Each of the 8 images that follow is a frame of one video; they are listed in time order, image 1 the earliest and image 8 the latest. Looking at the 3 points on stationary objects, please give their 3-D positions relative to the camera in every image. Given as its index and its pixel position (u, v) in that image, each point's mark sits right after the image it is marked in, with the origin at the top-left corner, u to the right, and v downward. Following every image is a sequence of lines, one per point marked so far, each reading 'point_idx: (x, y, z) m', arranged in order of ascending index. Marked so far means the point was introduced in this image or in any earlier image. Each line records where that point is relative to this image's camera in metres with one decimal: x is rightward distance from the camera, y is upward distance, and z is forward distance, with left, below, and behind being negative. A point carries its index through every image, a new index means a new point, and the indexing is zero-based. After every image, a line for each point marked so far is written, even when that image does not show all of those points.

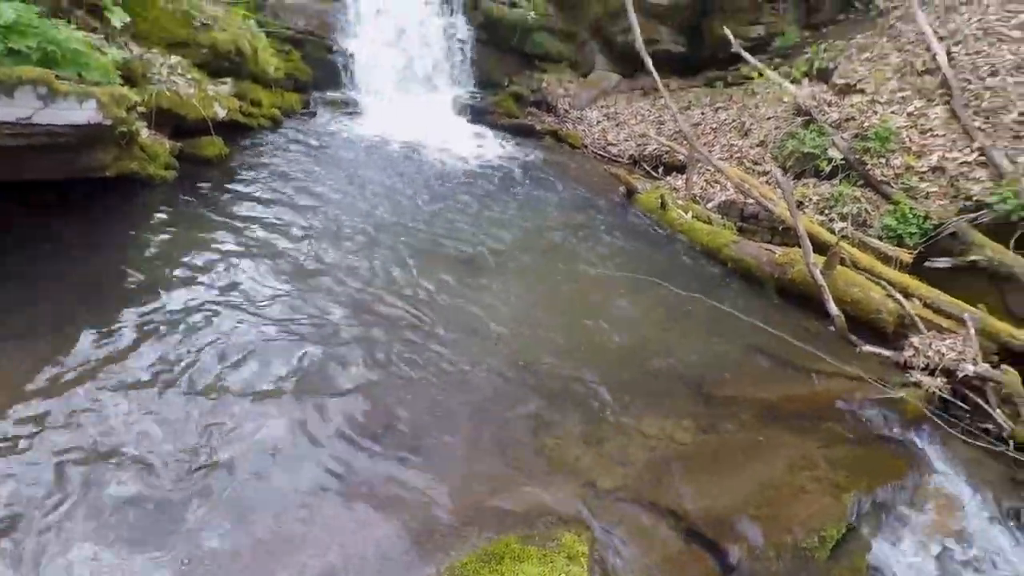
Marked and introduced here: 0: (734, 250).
0: (+2.6, +0.4, +7.7) m
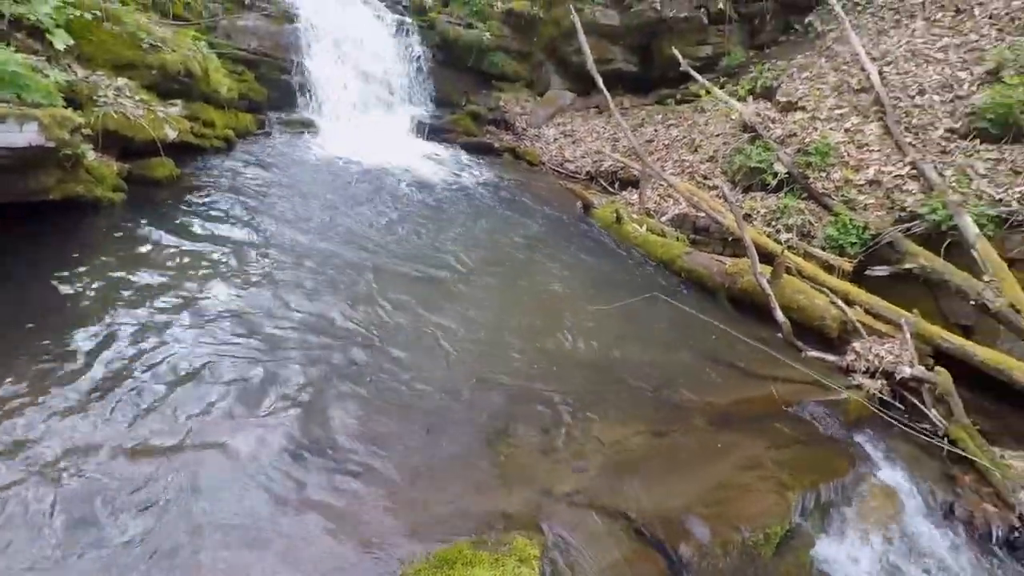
0: (+2.1, +0.3, +8.1) m
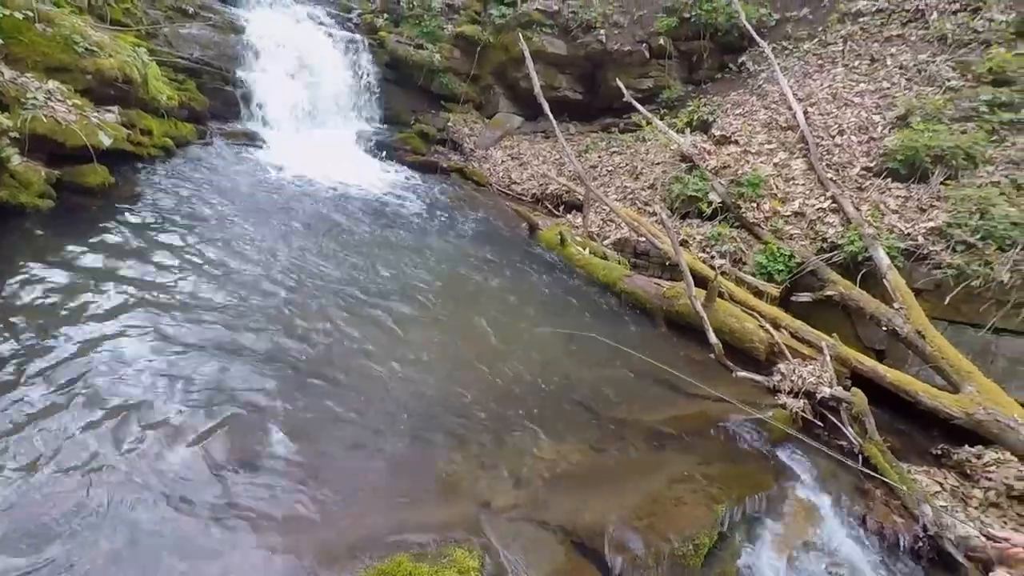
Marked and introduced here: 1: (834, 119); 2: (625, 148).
0: (+1.5, +0.1, +8.4) m
1: (+4.6, +2.4, +9.4) m
2: (+1.9, +2.4, +11.5) m
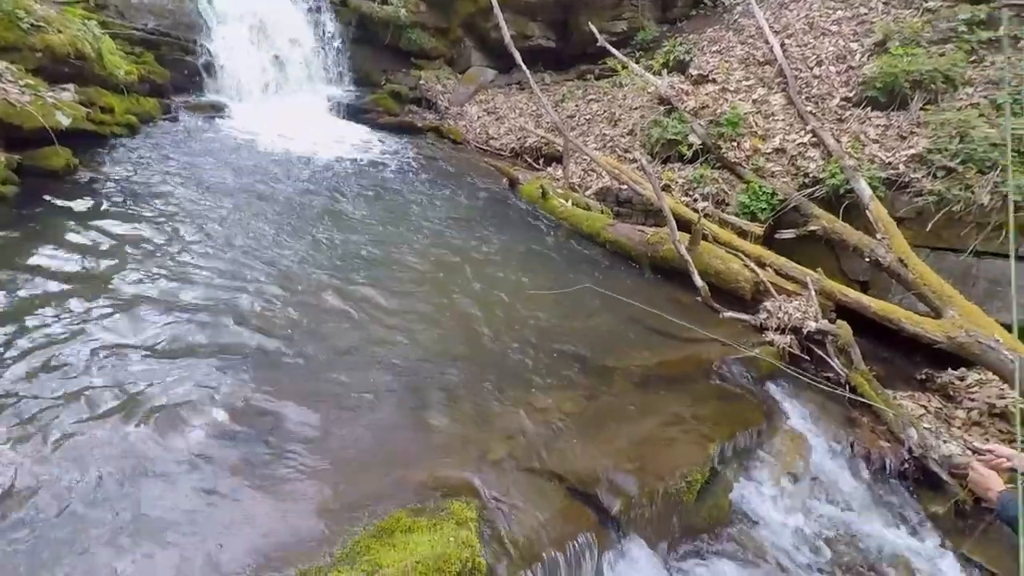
0: (+1.3, +0.7, +8.4) m
1: (+4.2, +3.3, +9.2) m
2: (+1.5, +3.3, +11.3) m
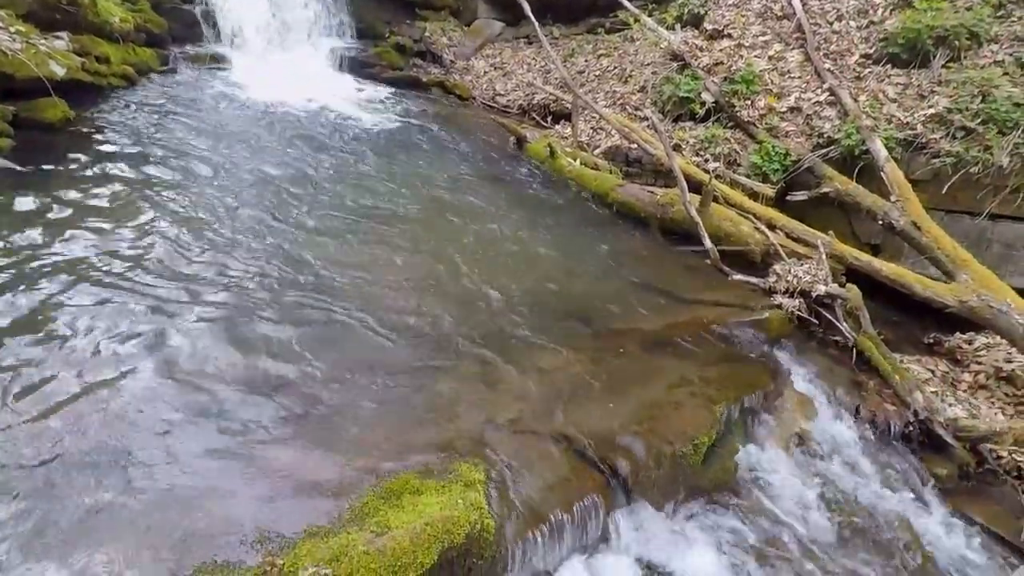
0: (+1.3, +1.2, +8.3) m
1: (+4.3, +3.8, +8.9) m
2: (+1.7, +4.0, +11.0) m
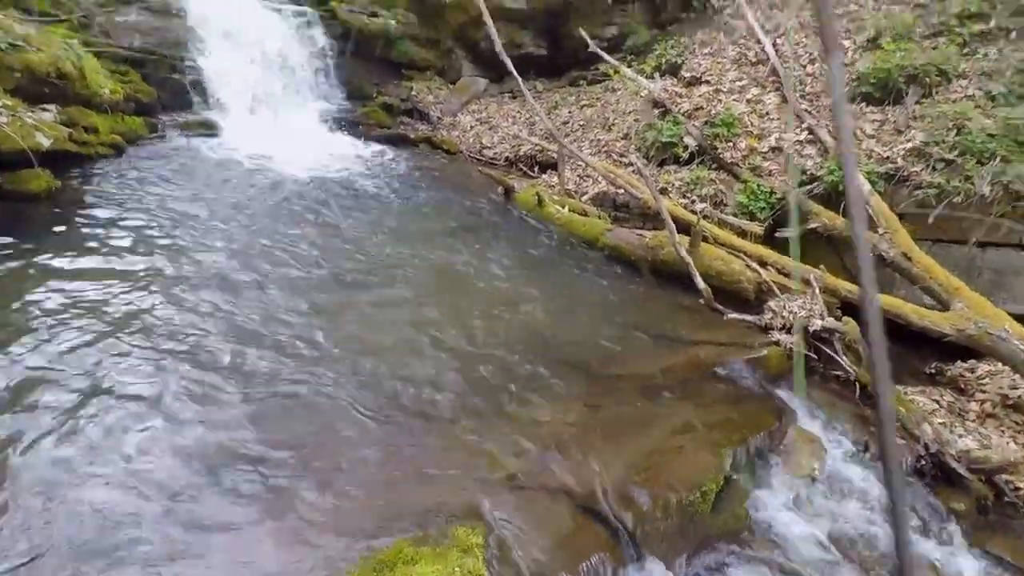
0: (+1.2, +0.6, +8.3) m
1: (+4.1, +3.3, +9.2) m
2: (+1.4, +3.2, +11.3) m
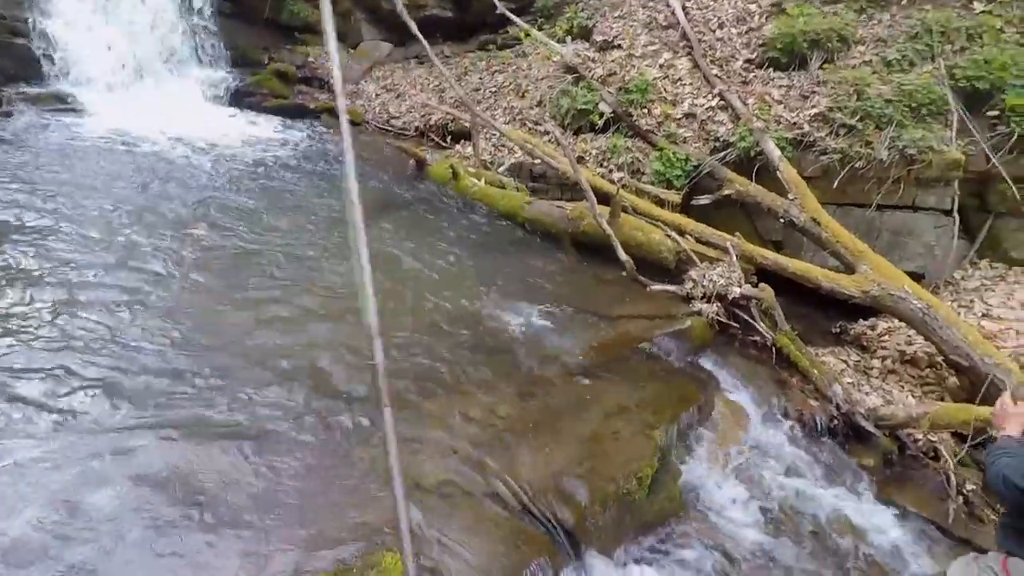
0: (+0.2, +1.0, +8.2) m
1: (+2.8, +3.9, +9.2) m
2: (-0.1, +3.7, +10.9) m
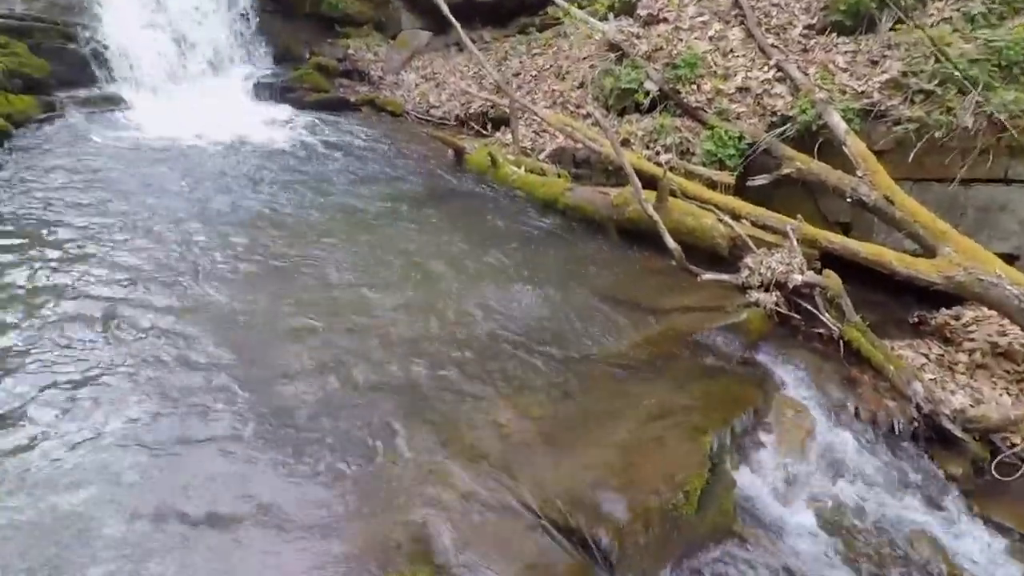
0: (+0.7, +1.1, +7.7) m
1: (+3.3, +4.0, +8.5) m
2: (+0.5, +3.8, +10.5) m
